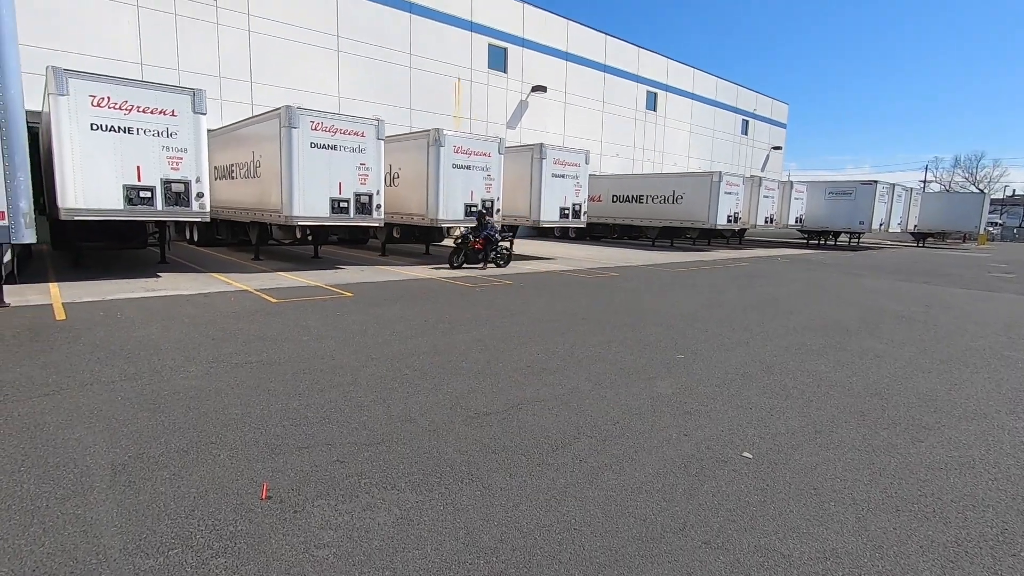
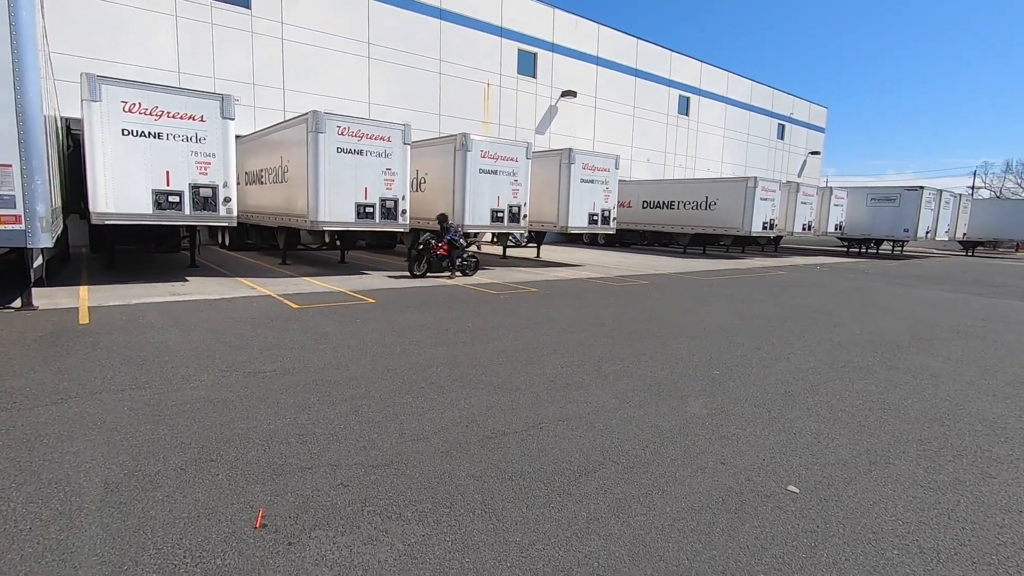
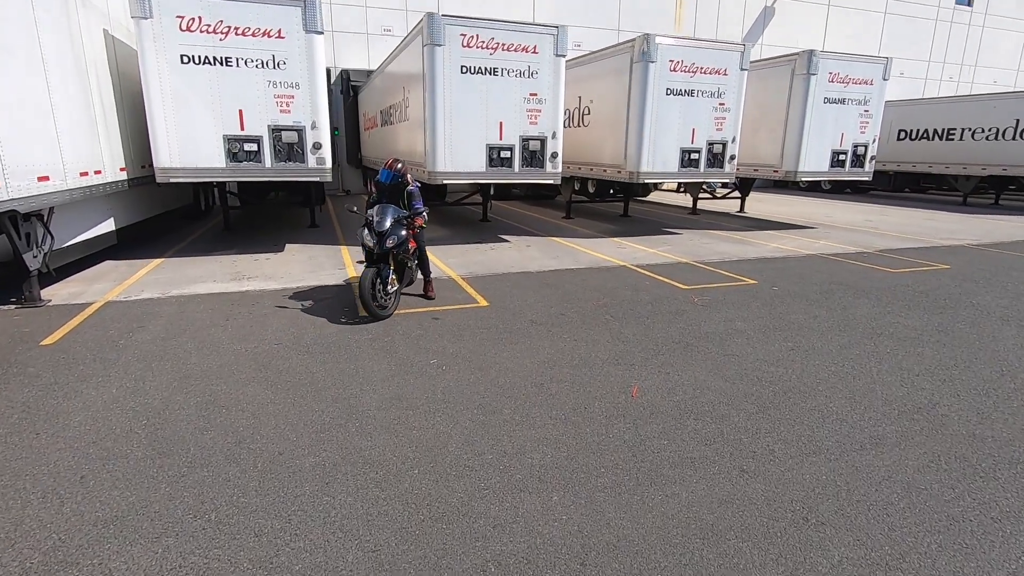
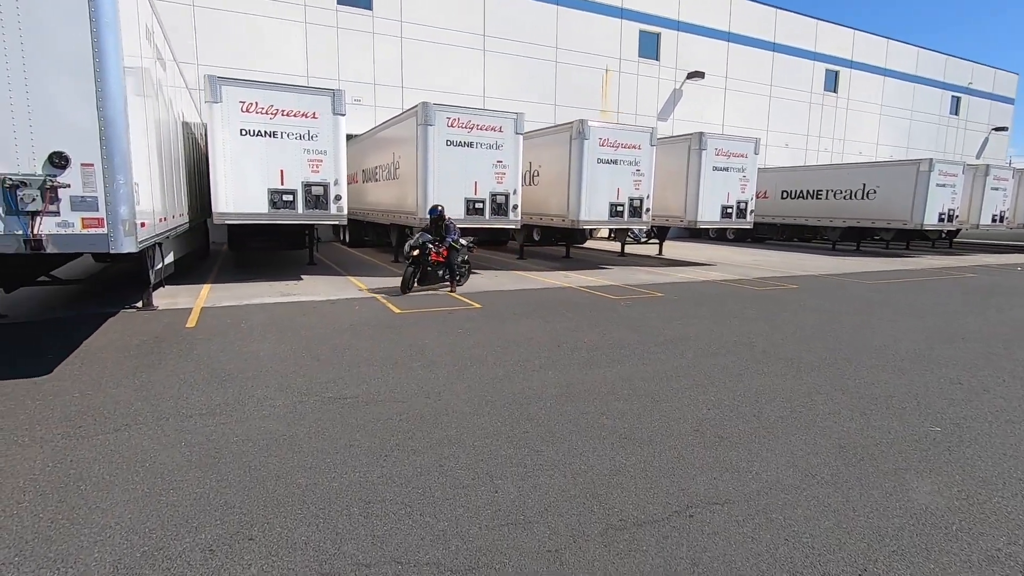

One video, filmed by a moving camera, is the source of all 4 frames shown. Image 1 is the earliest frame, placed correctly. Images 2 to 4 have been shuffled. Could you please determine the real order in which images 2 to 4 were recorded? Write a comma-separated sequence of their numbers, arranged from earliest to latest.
2, 4, 3
